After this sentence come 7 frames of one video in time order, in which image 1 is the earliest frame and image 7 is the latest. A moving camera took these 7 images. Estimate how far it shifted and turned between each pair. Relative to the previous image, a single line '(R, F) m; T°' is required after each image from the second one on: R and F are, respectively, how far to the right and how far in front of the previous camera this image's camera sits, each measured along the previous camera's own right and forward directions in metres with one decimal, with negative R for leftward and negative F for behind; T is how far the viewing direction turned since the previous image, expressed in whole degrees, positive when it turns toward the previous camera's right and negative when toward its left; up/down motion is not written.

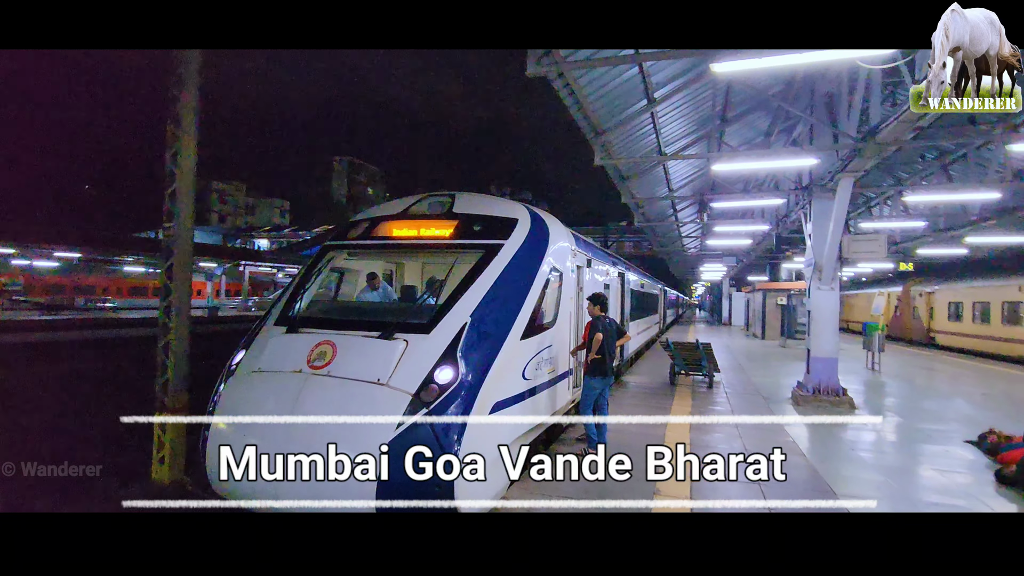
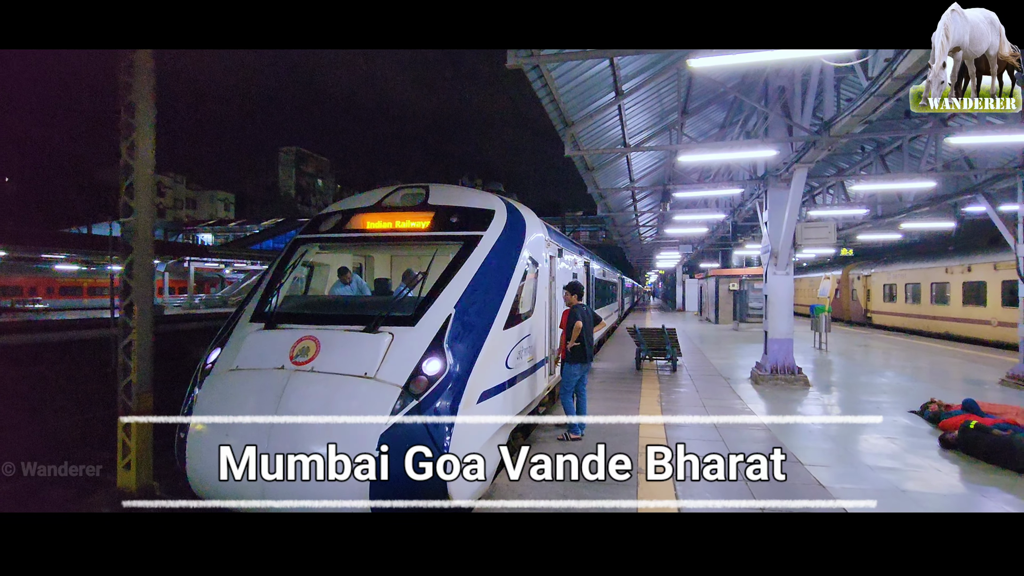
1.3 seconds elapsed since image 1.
(-0.3, -0.1) m; +5°
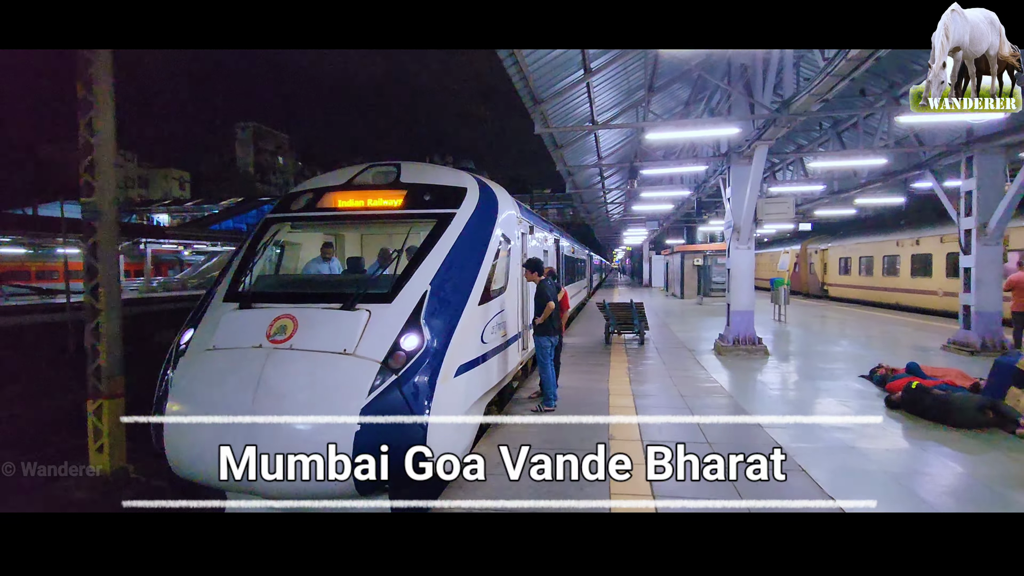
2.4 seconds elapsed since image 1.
(-0.1, -0.1) m; +3°
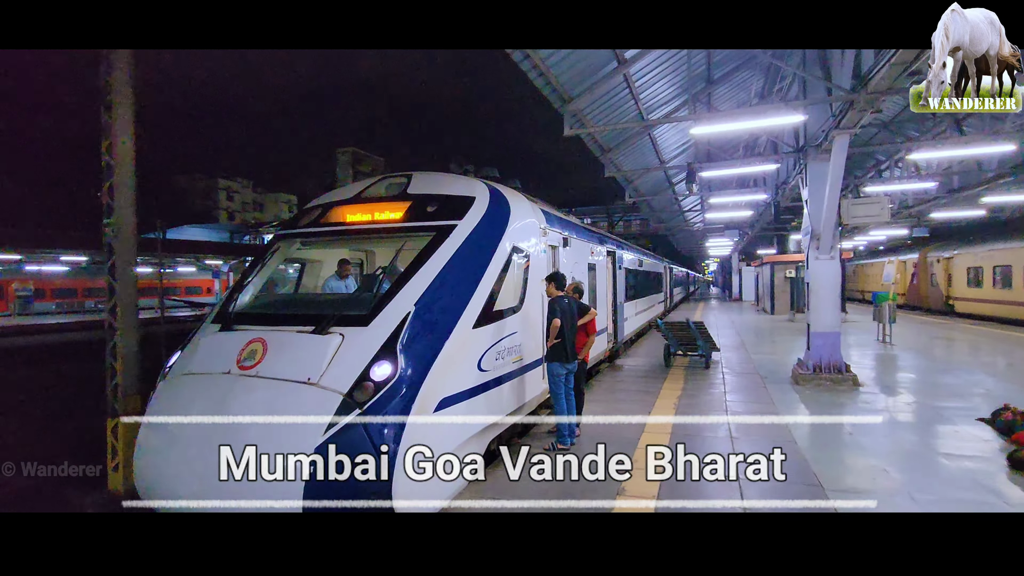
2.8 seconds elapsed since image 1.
(+0.8, +0.7) m; -10°
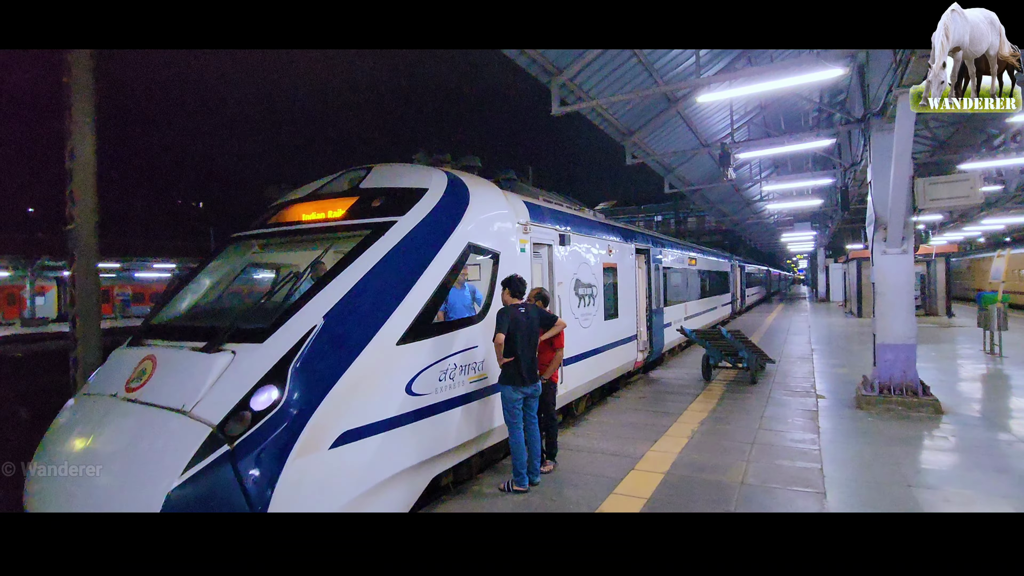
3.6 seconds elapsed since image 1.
(+1.1, +1.0) m; -8°
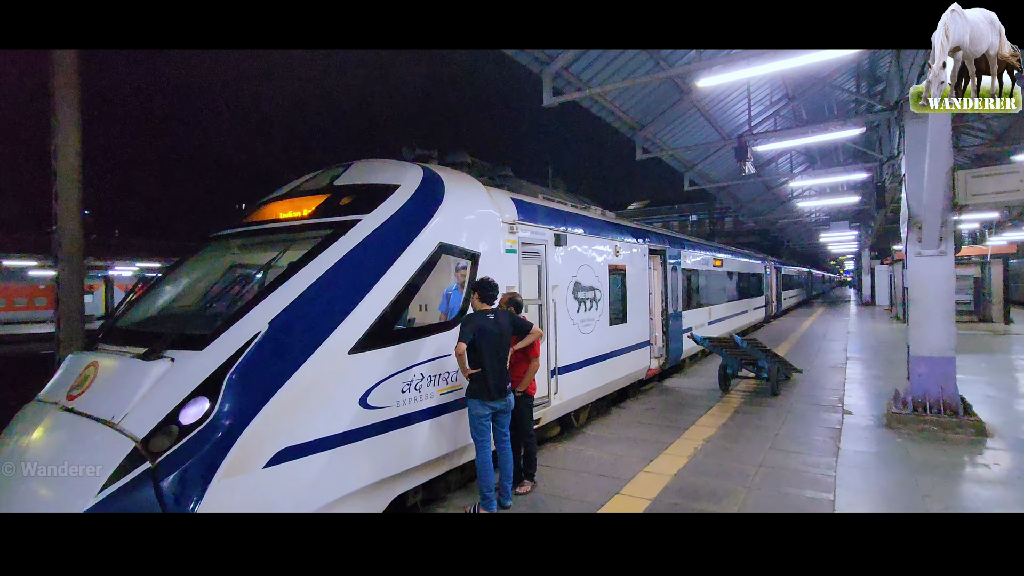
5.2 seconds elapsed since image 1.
(+0.5, +0.4) m; -4°
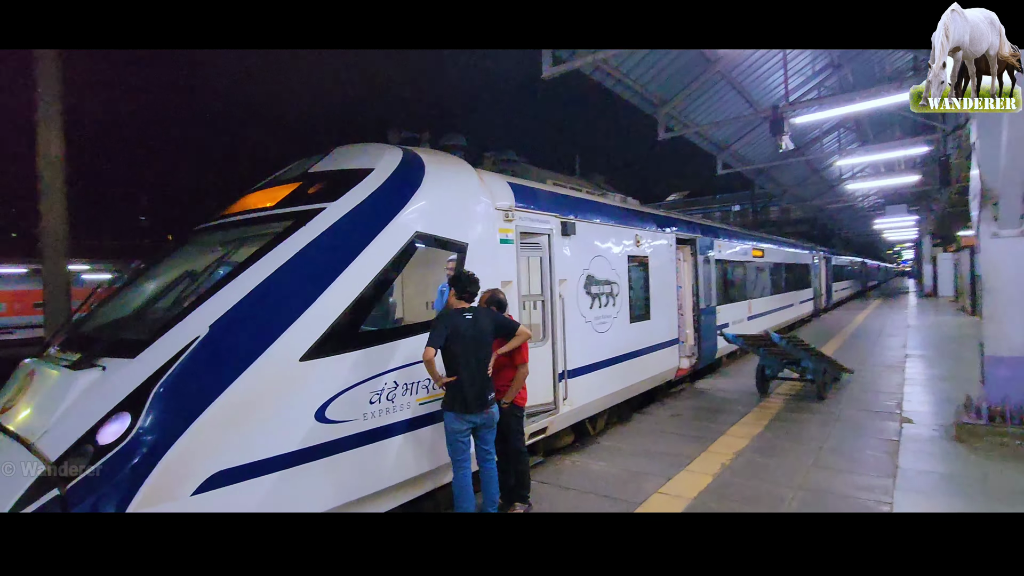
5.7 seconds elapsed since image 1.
(+0.4, +0.6) m; -4°
